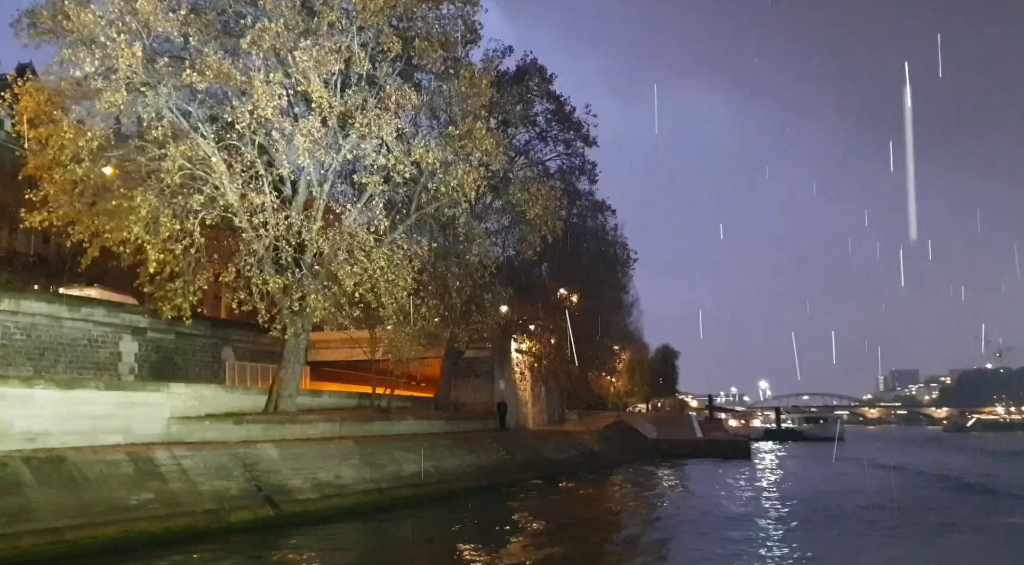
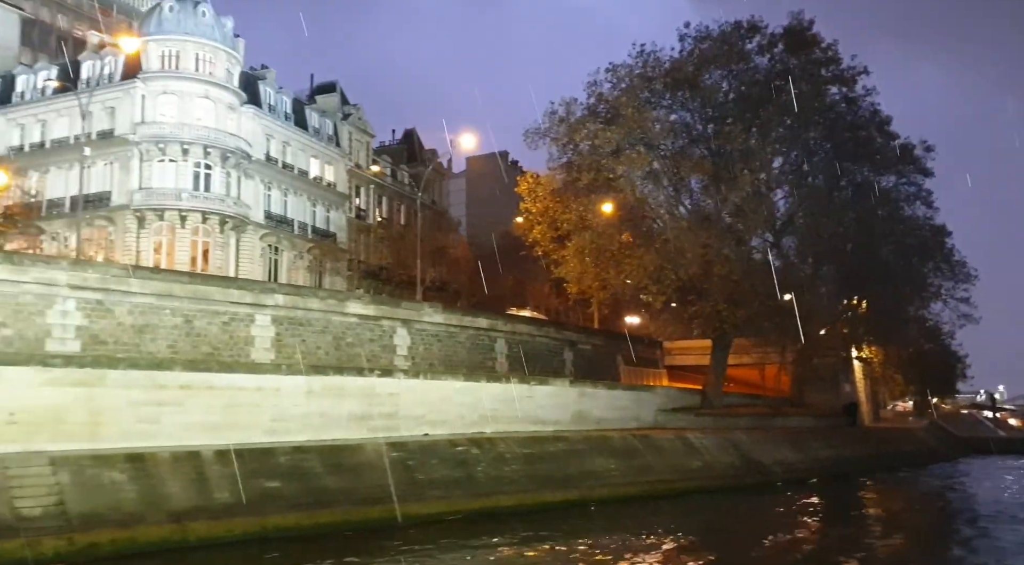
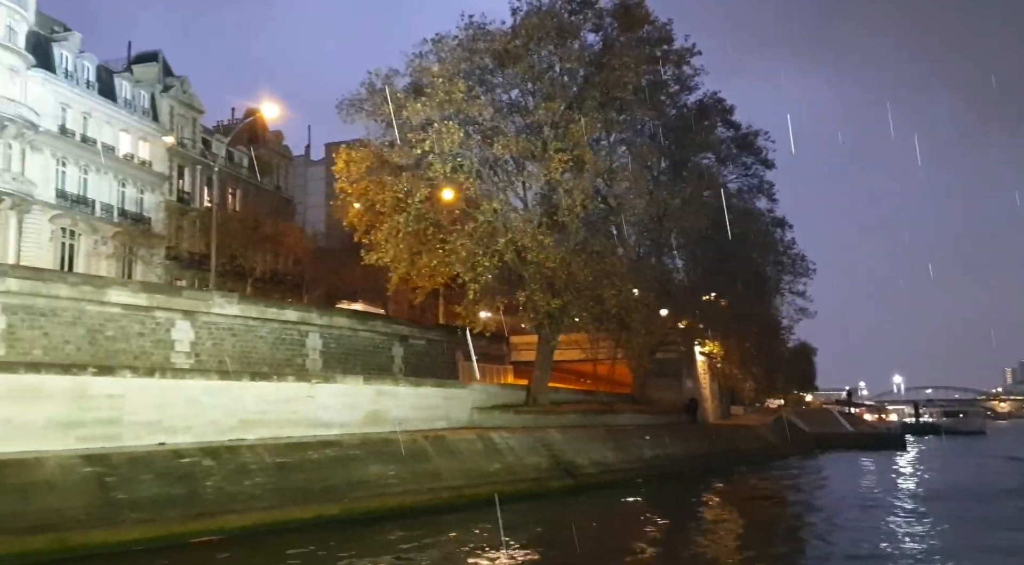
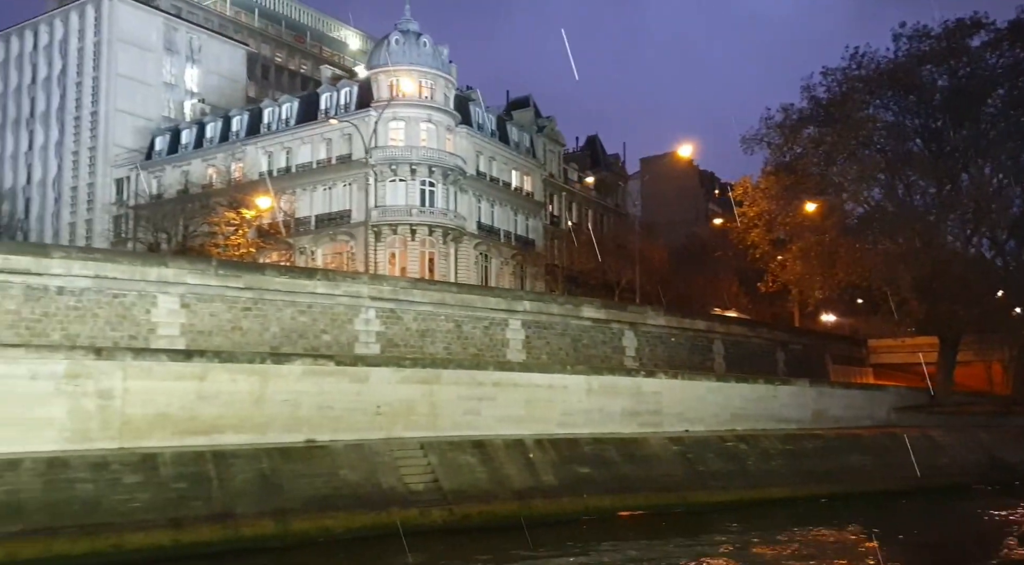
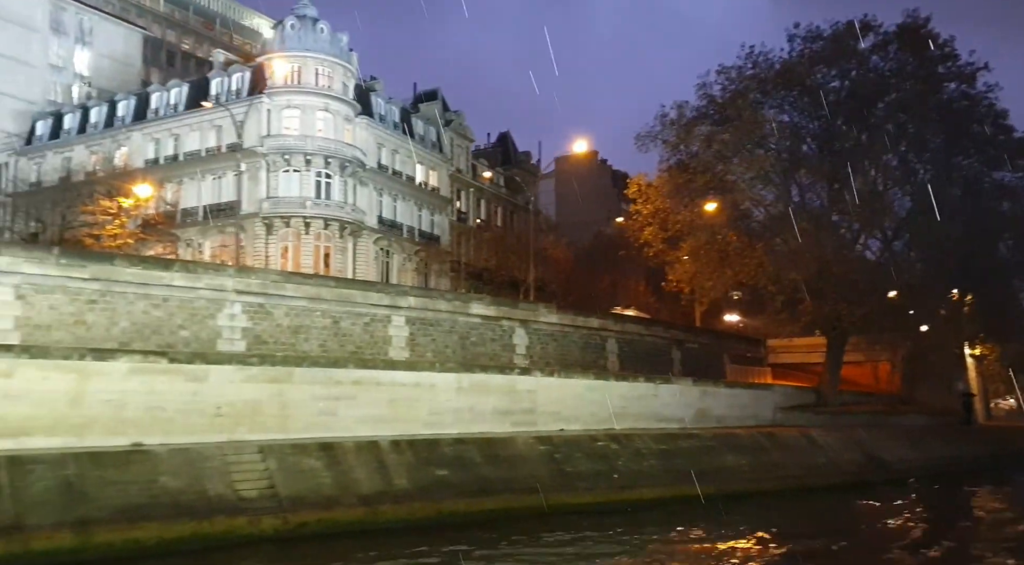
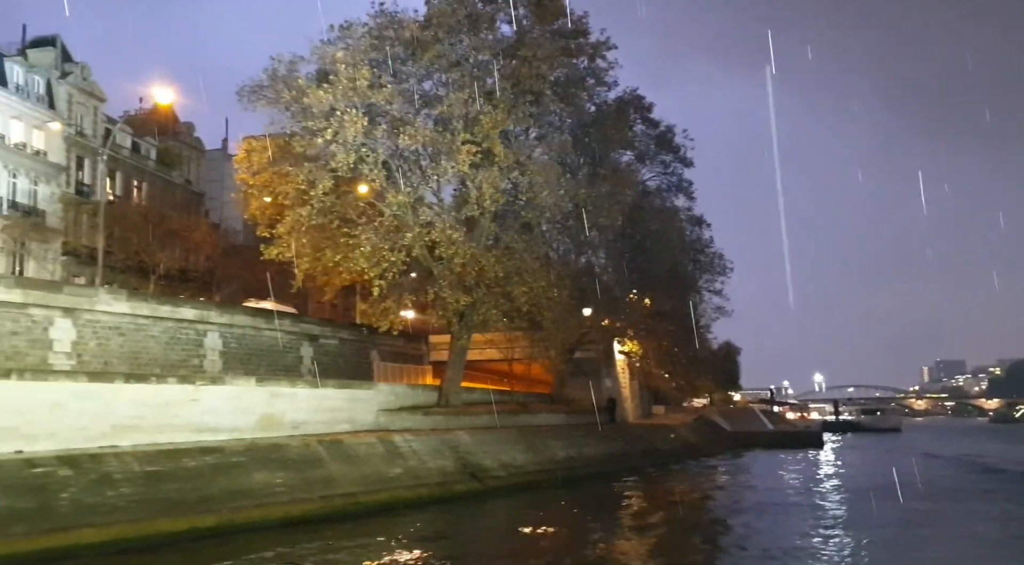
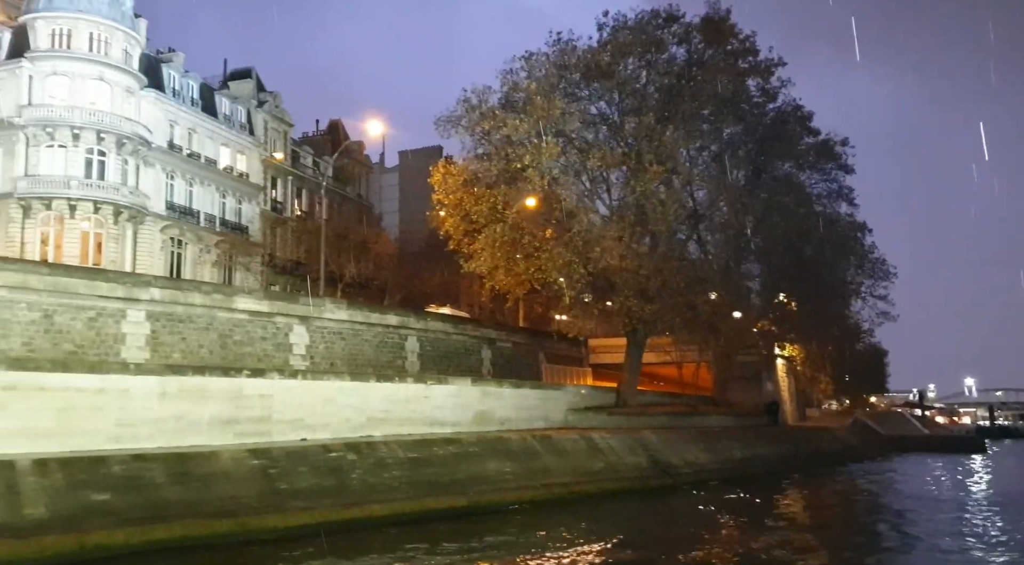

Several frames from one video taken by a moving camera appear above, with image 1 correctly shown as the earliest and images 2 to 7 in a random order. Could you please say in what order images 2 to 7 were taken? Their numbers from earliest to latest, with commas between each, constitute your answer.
6, 3, 7, 2, 5, 4
